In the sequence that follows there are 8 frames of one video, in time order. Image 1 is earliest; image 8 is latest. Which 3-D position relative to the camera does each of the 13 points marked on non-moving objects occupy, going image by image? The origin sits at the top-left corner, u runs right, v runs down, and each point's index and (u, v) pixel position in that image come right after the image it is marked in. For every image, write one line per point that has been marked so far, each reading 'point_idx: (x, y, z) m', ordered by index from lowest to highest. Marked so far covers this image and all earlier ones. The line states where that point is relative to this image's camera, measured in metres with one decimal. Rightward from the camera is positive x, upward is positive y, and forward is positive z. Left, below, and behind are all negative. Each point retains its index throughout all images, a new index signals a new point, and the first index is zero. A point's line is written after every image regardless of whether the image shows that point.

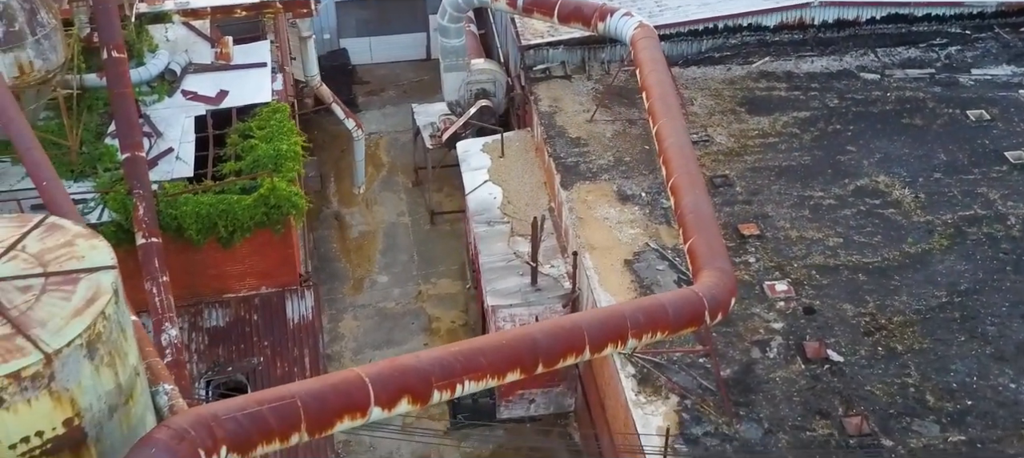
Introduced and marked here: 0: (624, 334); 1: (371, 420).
0: (+1.4, -1.3, +15.0) m
1: (-1.4, -1.9, +12.4) m
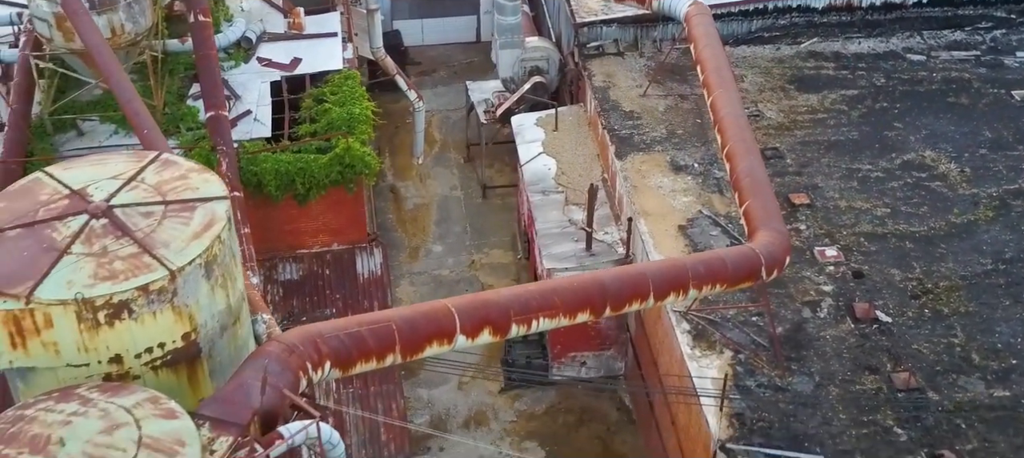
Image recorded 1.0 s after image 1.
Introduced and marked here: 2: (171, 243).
0: (+2.2, -0.7, +15.8) m
1: (-0.6, -1.2, +13.3) m
2: (-3.1, -0.1, +11.4) m
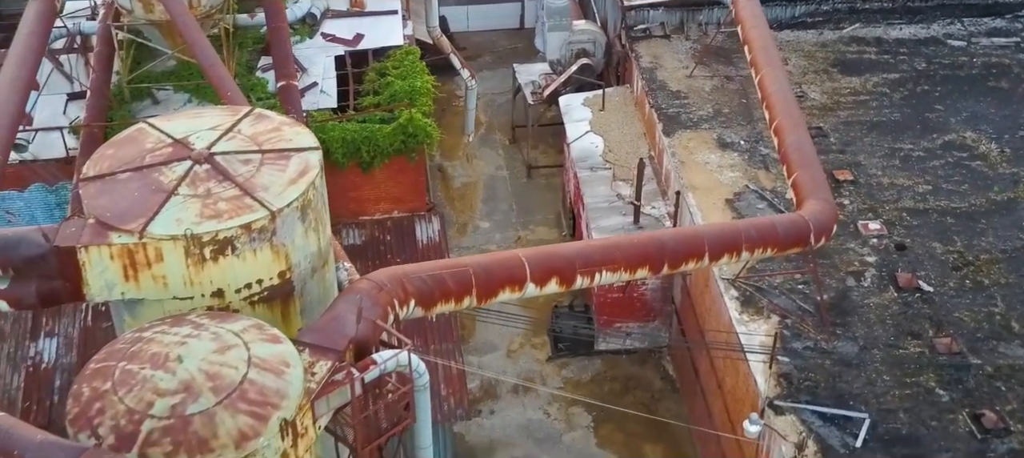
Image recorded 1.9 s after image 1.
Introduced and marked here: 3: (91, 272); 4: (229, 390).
0: (+3.1, -0.2, +16.6) m
1: (+0.2, -0.7, +14.1) m
2: (-2.4, +0.4, +12.3) m
3: (-4.0, -0.4, +11.9) m
4: (-2.4, -1.3, +10.4) m
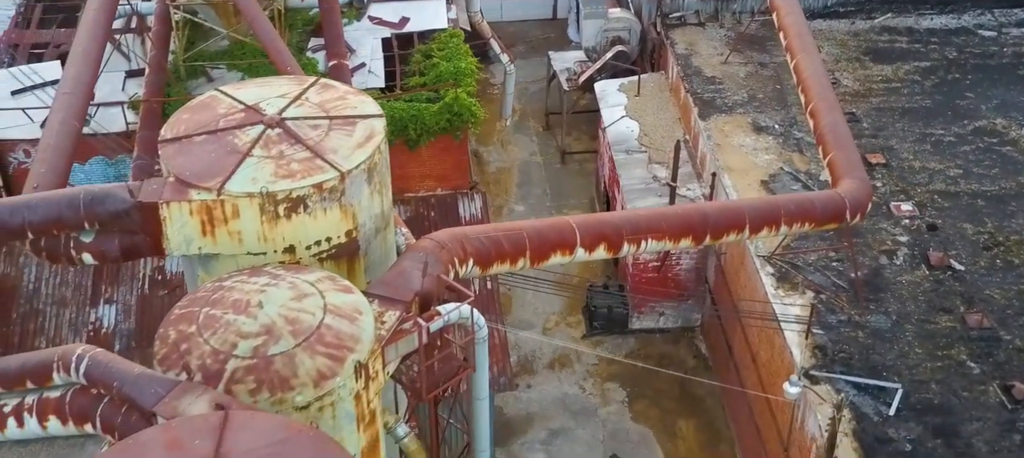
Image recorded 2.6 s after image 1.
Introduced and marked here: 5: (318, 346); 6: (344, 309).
0: (+3.7, +0.1, +17.2) m
1: (+0.8, -0.3, +14.8) m
2: (-1.8, +0.8, +12.9) m
3: (-3.5, 0.0, +12.6) m
4: (-1.8, -0.9, +11.0) m
5: (-1.7, -1.0, +10.9) m
6: (-1.6, -0.7, +11.4) m
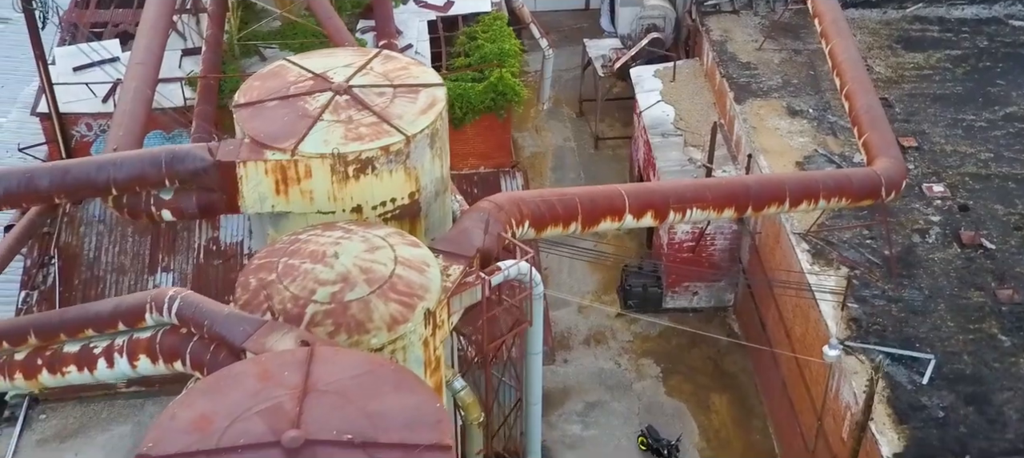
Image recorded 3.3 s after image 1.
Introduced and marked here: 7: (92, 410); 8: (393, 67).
0: (+4.4, +0.5, +17.8) m
1: (+1.4, +0.1, +15.4) m
2: (-1.2, +1.2, +13.6) m
3: (-2.9, +0.5, +13.3) m
4: (-1.2, -0.5, +11.7) m
5: (-1.1, -0.6, +11.6) m
6: (-1.0, -0.3, +12.1) m
7: (-6.5, -2.8, +19.3) m
8: (-1.4, +1.9, +14.6) m
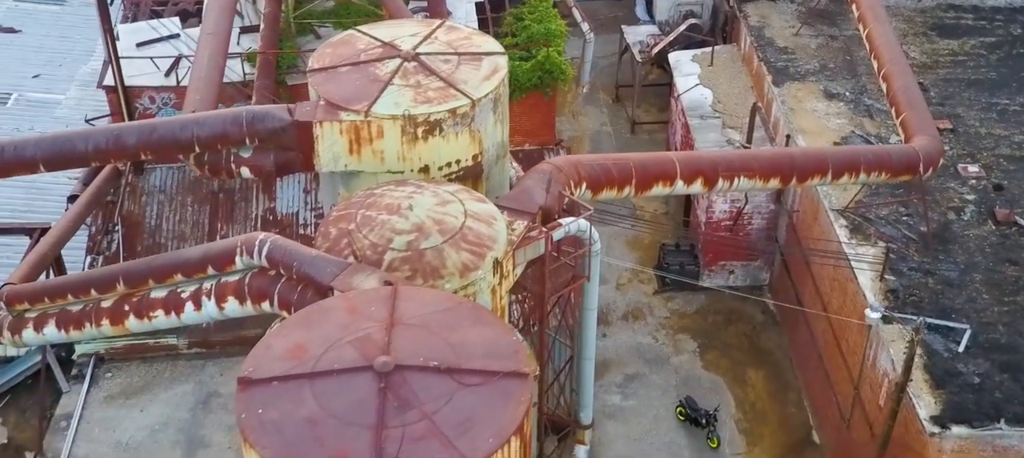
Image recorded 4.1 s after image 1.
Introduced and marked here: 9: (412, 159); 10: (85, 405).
0: (+5.1, +0.9, +18.4) m
1: (+2.2, +0.5, +16.1) m
2: (-0.5, +1.7, +14.4) m
3: (-2.2, +1.0, +14.1) m
4: (-0.6, 0.0, +12.5) m
5: (-0.5, -0.1, +12.4) m
6: (-0.3, +0.1, +12.8) m
7: (-5.8, -2.3, +20.1) m
8: (-0.7, +2.4, +15.4) m
9: (-1.1, +0.8, +14.1) m
10: (-6.7, -2.8, +19.4) m
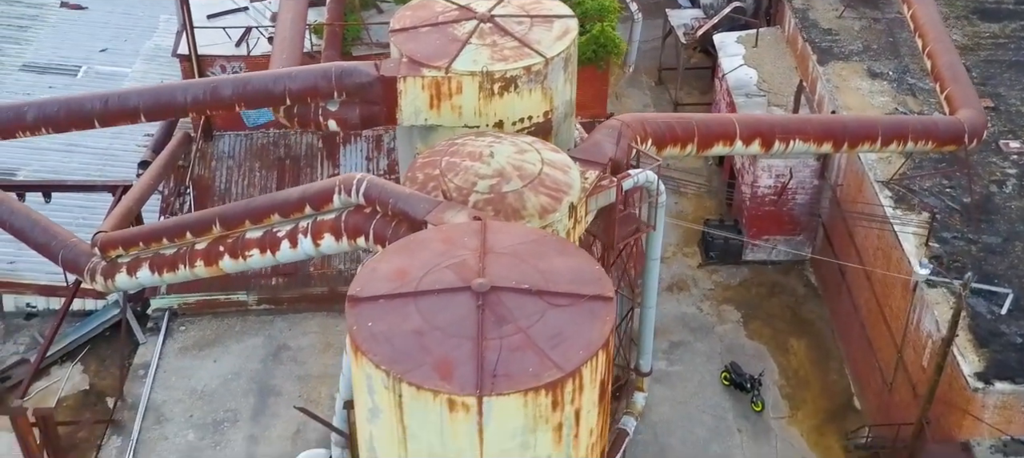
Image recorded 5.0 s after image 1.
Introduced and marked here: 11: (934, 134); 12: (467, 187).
0: (+6.1, +1.4, +19.1) m
1: (+3.1, +1.1, +16.9) m
2: (+0.4, +2.3, +15.2) m
3: (-1.3, +1.6, +15.0) m
4: (+0.2, +0.6, +13.3) m
5: (+0.3, +0.4, +13.2) m
6: (+0.5, +0.7, +13.6) m
7: (-4.9, -1.6, +21.1) m
8: (+0.2, +3.0, +16.2) m
9: (-0.3, +1.4, +14.9) m
10: (-5.8, -2.1, +20.4) m
11: (+6.6, +1.5, +19.3) m
12: (-0.5, +0.4, +13.2) m
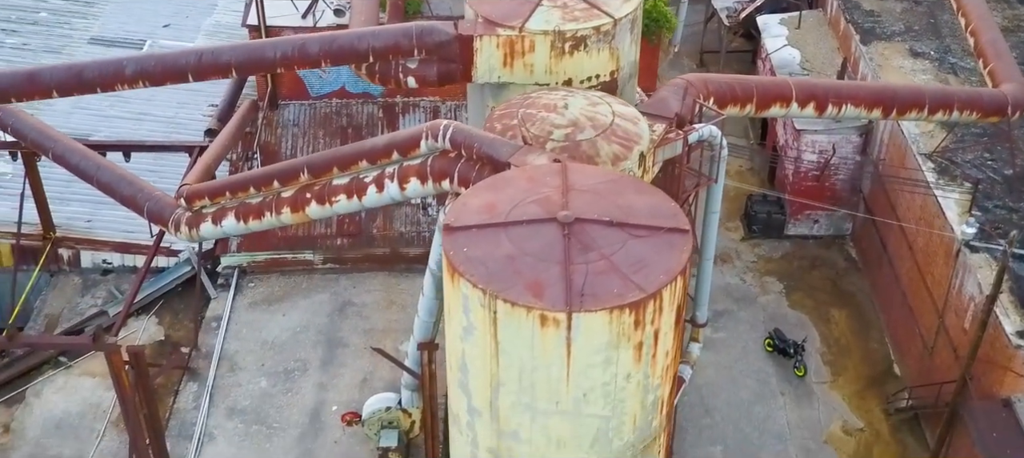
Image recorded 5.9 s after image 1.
0: (+7.1, +2.0, +19.9) m
1: (+4.0, +1.7, +17.7) m
2: (+1.3, +2.9, +16.0) m
3: (-0.4, +2.2, +15.9) m
4: (+1.1, +1.2, +14.2) m
5: (+1.2, +1.1, +14.1) m
6: (+1.4, +1.3, +14.5) m
7: (-3.9, -0.9, +22.0) m
8: (+1.1, +3.6, +17.1) m
9: (+0.6, +2.0, +15.8) m
10: (-4.8, -1.4, +21.4) m
11: (+7.6, +2.0, +20.0) m
12: (+0.4, +1.1, +14.1) m
